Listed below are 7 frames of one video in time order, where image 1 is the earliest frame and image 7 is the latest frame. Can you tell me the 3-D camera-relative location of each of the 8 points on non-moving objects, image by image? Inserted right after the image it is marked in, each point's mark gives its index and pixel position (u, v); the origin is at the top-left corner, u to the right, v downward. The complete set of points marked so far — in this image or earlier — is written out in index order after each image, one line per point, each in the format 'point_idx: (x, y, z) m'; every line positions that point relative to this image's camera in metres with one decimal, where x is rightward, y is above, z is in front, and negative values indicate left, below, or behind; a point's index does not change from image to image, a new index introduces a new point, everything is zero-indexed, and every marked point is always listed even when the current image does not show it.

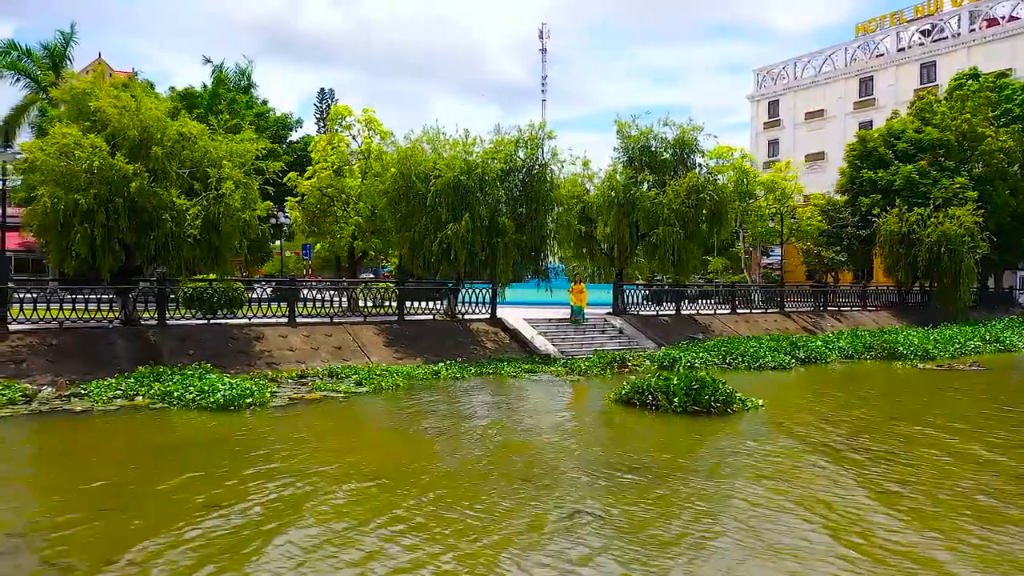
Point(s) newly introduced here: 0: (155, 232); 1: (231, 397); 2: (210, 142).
0: (-6.5, +1.0, +12.9) m
1: (-4.2, -1.6, +10.3) m
2: (-5.8, +2.8, +13.8) m
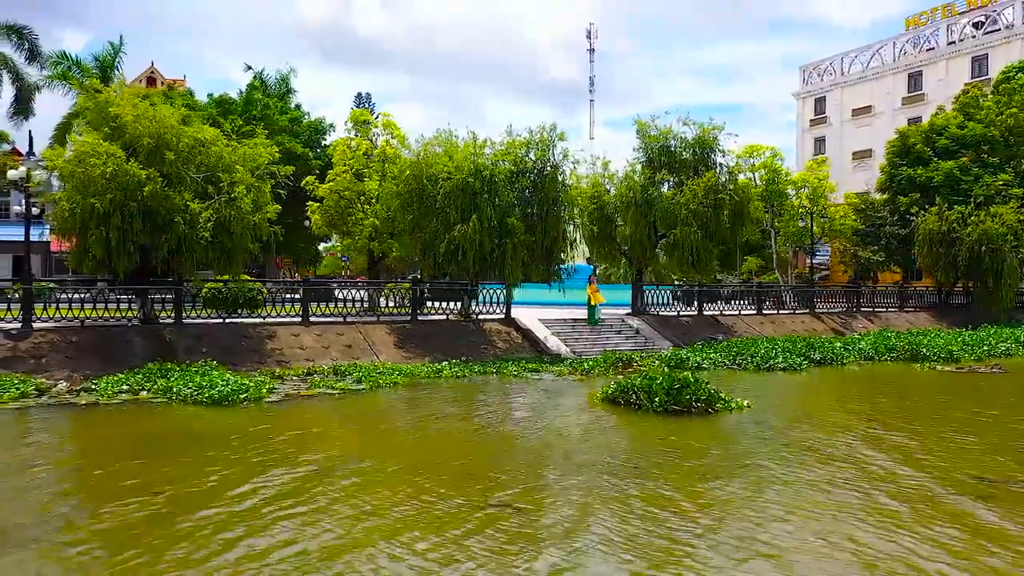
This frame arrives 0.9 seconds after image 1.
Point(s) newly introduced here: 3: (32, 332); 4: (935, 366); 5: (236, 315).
0: (-6.5, +1.0, +13.4) m
1: (-4.4, -1.6, +10.7) m
2: (-5.8, +2.8, +14.3) m
3: (-8.6, -0.8, +12.8) m
4: (+9.9, -1.9, +16.8) m
5: (-5.7, -0.6, +15.3) m
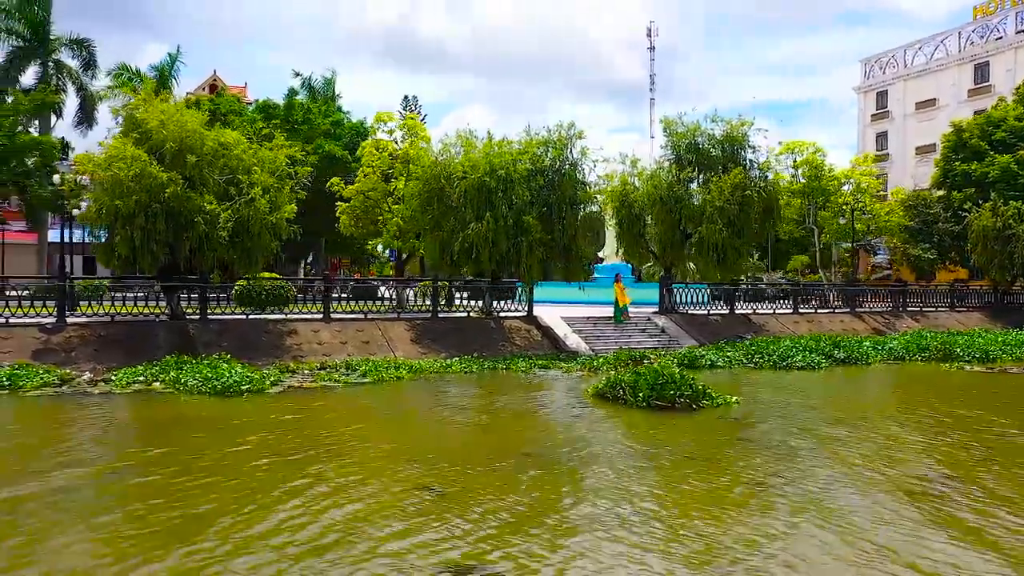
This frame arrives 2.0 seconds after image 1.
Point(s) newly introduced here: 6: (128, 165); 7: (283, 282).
0: (-6.4, +1.1, +14.1) m
1: (-4.5, -1.5, +11.2) m
2: (-5.6, +2.9, +14.8) m
3: (-8.5, -0.7, +13.6) m
4: (+10.3, -1.8, +16.2) m
5: (-5.4, -0.5, +15.9) m
6: (-7.3, +2.4, +13.4) m
7: (-5.1, +0.1, +15.9) m
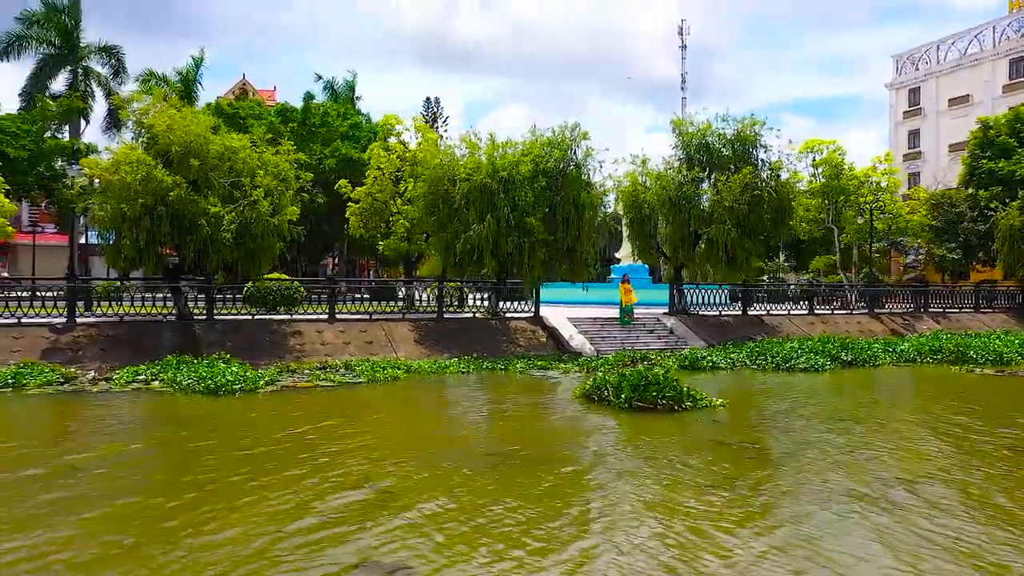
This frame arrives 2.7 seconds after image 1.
0: (-6.4, +1.0, +14.4) m
1: (-4.6, -1.5, +11.4) m
2: (-5.6, +2.8, +15.1) m
3: (-8.6, -0.8, +13.9) m
4: (+10.3, -1.8, +15.8) m
5: (-5.4, -0.6, +16.1) m
6: (-7.3, +2.3, +13.8) m
7: (-5.1, +0.1, +16.1) m
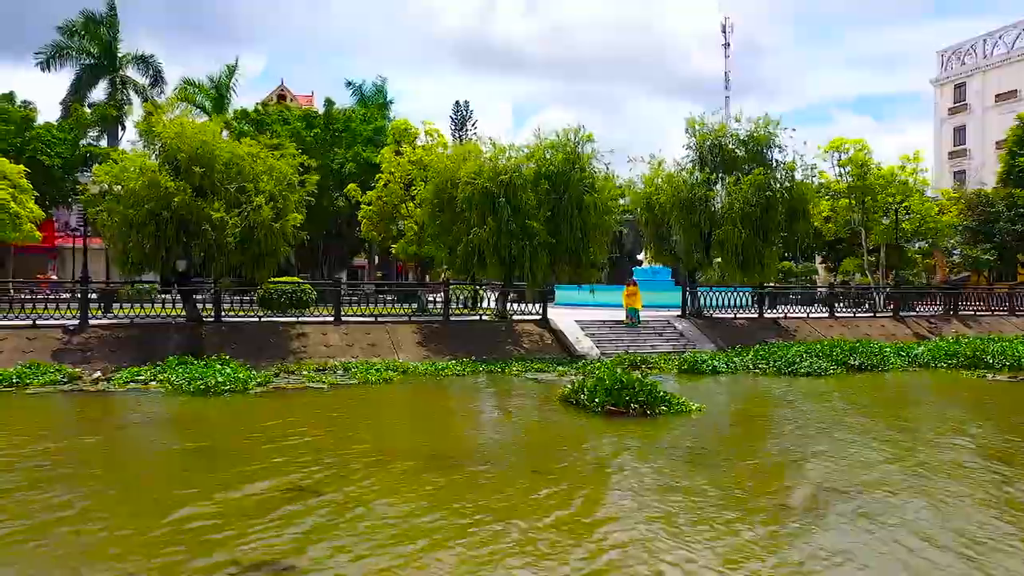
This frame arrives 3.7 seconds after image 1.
0: (-6.5, +1.0, +14.8) m
1: (-4.9, -1.6, +11.7) m
2: (-5.6, +2.8, +15.5) m
3: (-8.6, -0.8, +14.5) m
4: (+10.3, -1.9, +15.4) m
5: (-5.4, -0.6, +16.5) m
6: (-7.4, +2.3, +14.2) m
7: (-5.1, +0.1, +16.4) m
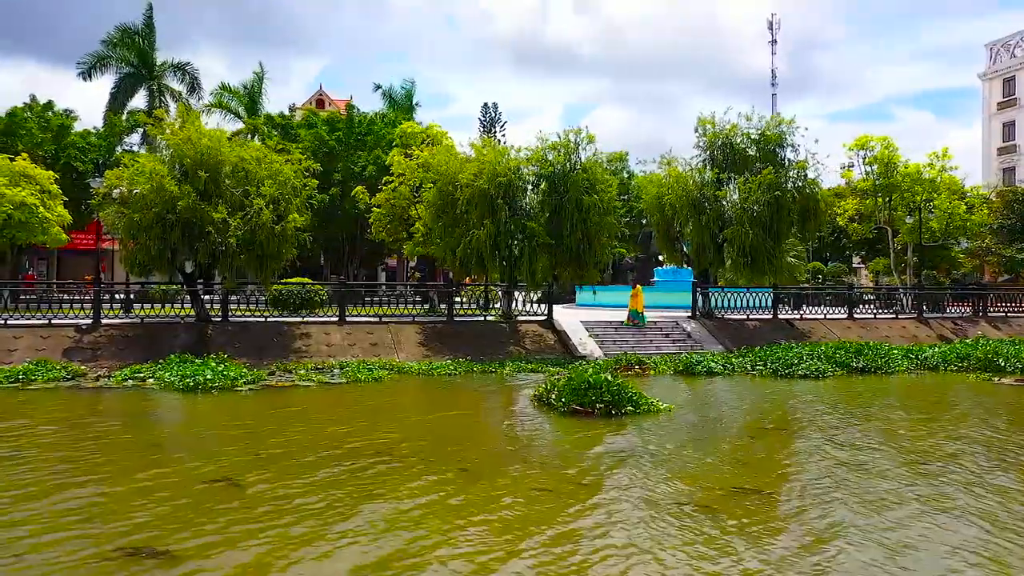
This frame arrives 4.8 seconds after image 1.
0: (-6.6, +1.0, +15.3) m
1: (-5.1, -1.6, +12.1) m
2: (-5.7, +2.8, +15.9) m
3: (-8.8, -0.8, +15.1) m
4: (+10.2, -1.9, +14.9) m
5: (-5.4, -0.6, +16.9) m
6: (-7.6, +2.3, +14.8) m
7: (-5.1, 0.0, +16.8) m
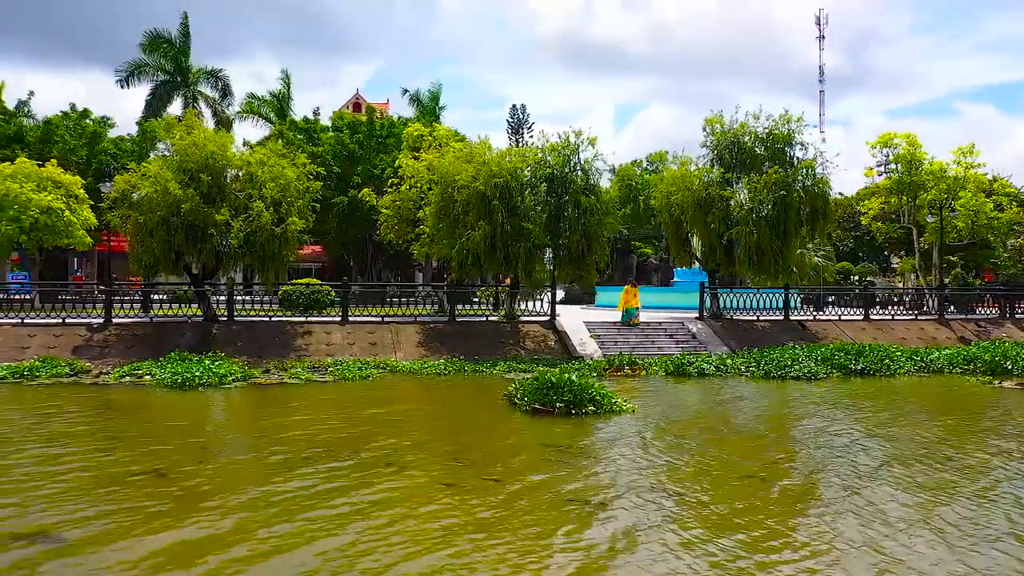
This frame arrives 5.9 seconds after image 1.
0: (-6.7, +1.0, +15.8) m
1: (-5.5, -1.6, +12.6) m
2: (-5.8, +2.8, +16.4) m
3: (-8.9, -0.8, +15.7) m
4: (+10.0, -1.9, +14.6) m
5: (-5.5, -0.7, +17.4) m
6: (-7.7, +2.2, +15.4) m
7: (-5.1, 0.0, +17.3) m
